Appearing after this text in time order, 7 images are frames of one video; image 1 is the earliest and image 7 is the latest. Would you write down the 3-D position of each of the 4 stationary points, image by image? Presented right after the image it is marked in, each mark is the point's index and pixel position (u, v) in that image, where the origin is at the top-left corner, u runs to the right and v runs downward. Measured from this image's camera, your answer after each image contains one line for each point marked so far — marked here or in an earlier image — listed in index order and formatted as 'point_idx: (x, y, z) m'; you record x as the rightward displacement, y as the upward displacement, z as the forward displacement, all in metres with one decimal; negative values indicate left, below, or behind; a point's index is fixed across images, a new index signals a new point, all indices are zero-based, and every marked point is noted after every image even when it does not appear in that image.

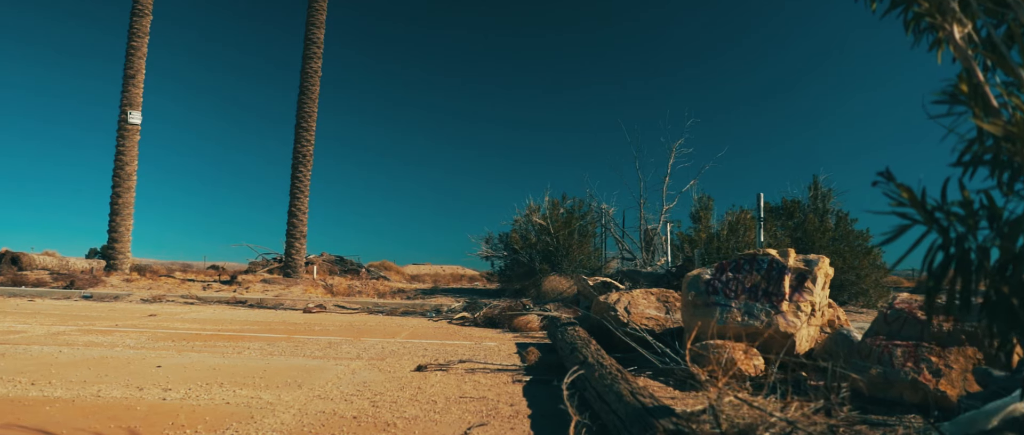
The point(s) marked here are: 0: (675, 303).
0: (+2.5, -1.3, +8.6) m
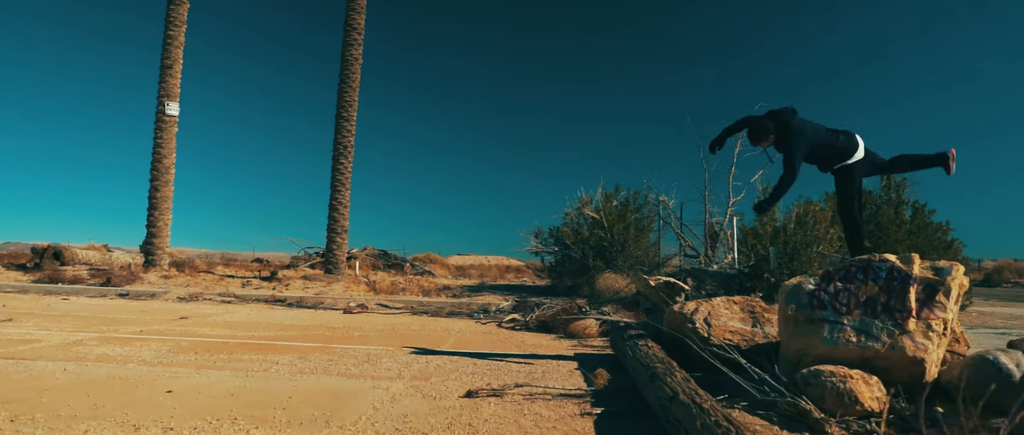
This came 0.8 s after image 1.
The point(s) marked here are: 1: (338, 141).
0: (+3.3, -1.3, +7.5) m
1: (-5.2, +2.2, +16.5) m
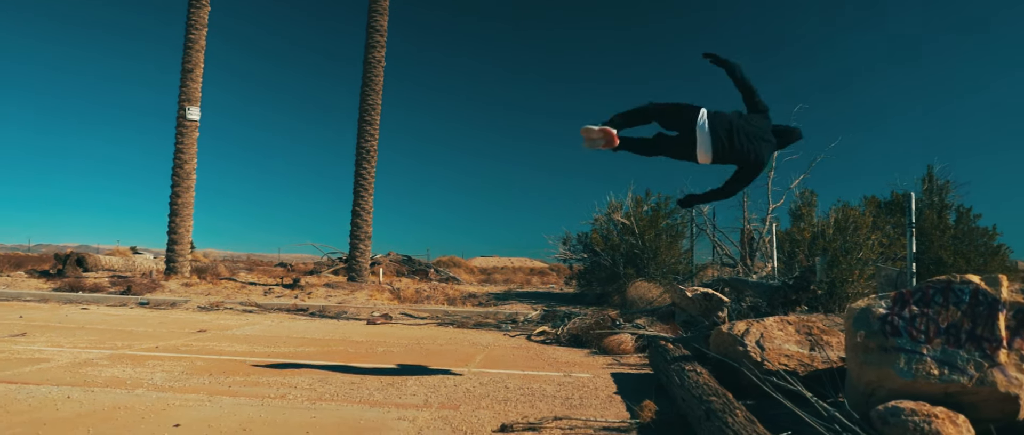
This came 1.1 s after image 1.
0: (+3.7, -1.4, +6.9) m
1: (-4.4, +2.1, +16.3) m
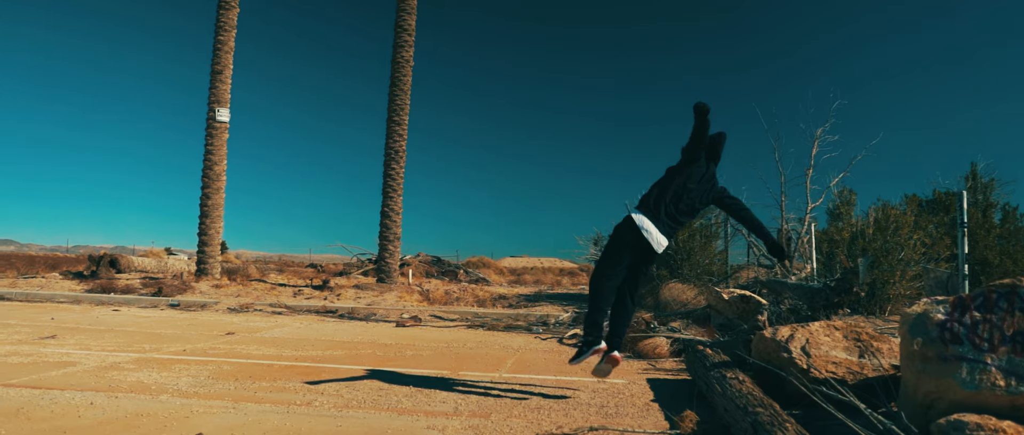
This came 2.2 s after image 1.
0: (+4.1, -1.4, +6.5) m
1: (-3.6, +2.1, +16.2) m
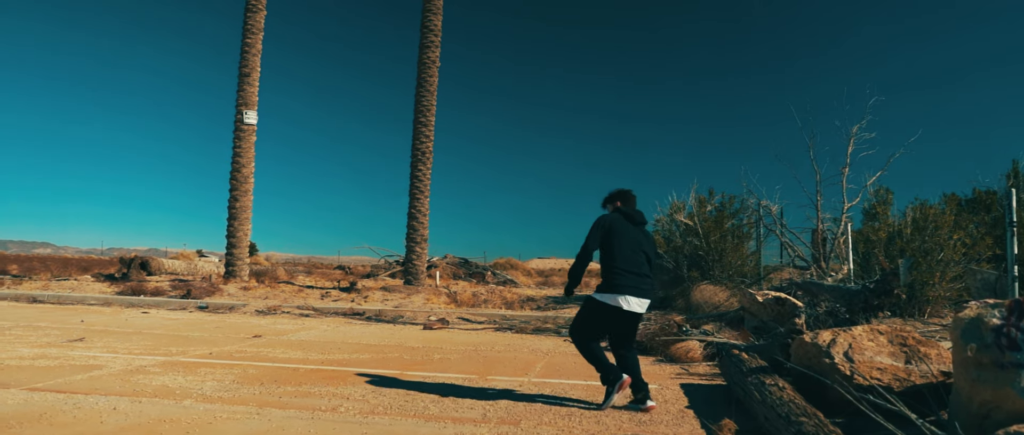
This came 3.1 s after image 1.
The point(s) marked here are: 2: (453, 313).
0: (+4.4, -1.4, +6.1) m
1: (-2.8, +2.1, +16.2) m
2: (-1.2, -2.0, +11.4) m
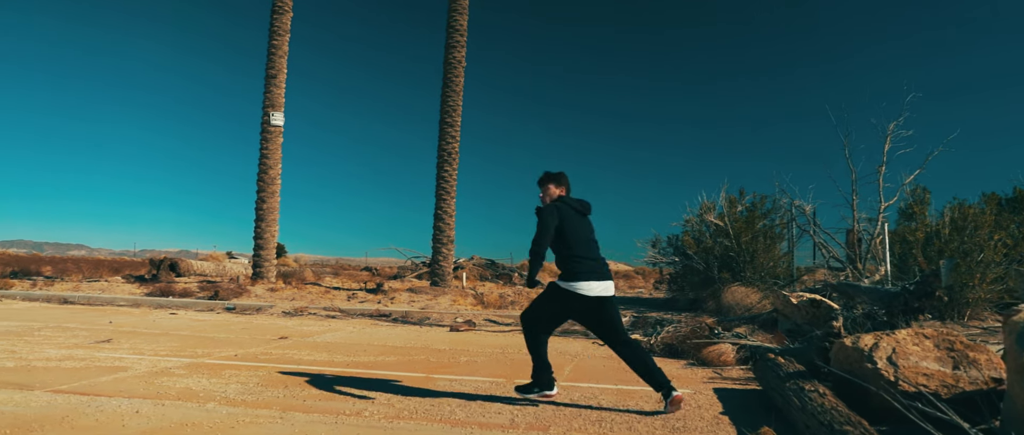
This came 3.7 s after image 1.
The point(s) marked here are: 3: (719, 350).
0: (+4.7, -1.4, +5.7) m
1: (-2.1, +2.0, +16.1) m
2: (-0.7, -2.0, +11.3) m
3: (+3.1, -2.0, +8.4) m
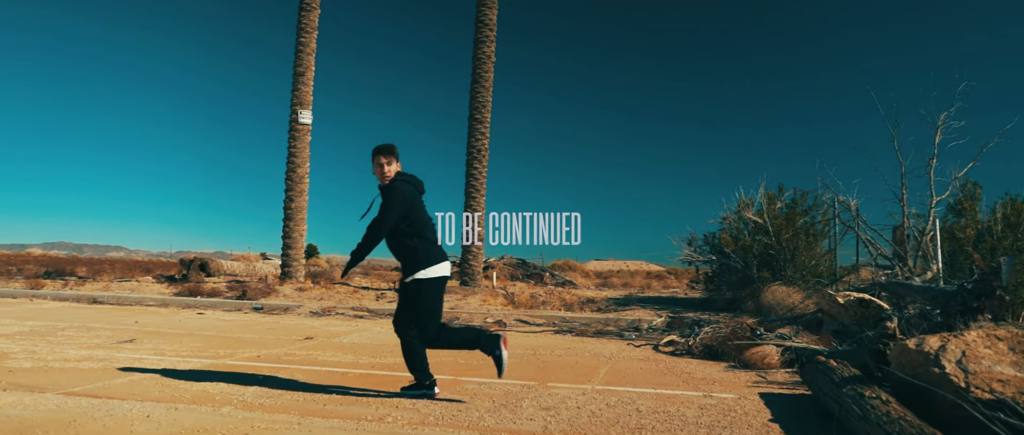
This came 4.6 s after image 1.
0: (+5.0, -1.3, +5.1) m
1: (-1.2, +2.1, +15.9) m
2: (0.0, -1.9, +11.0) m
3: (+3.6, -1.9, +7.9) m
